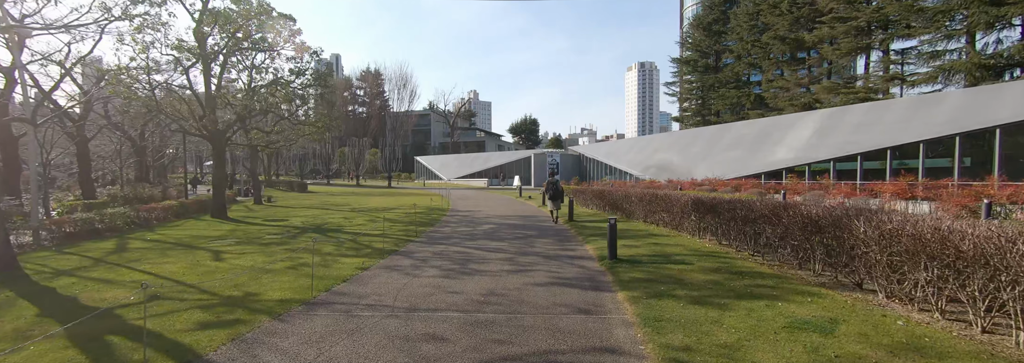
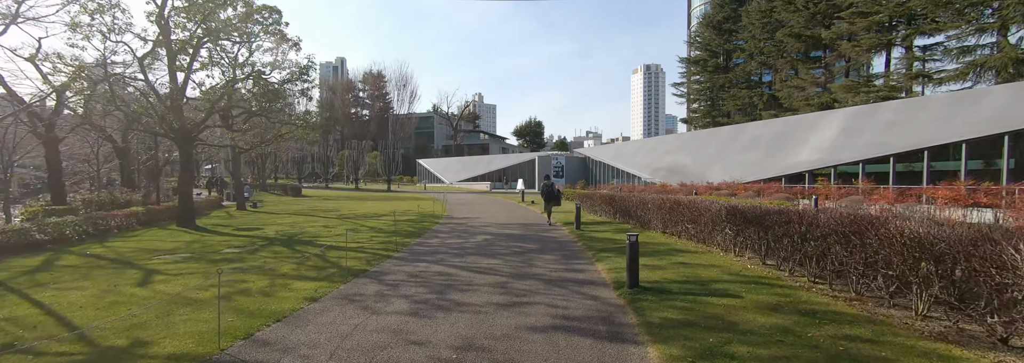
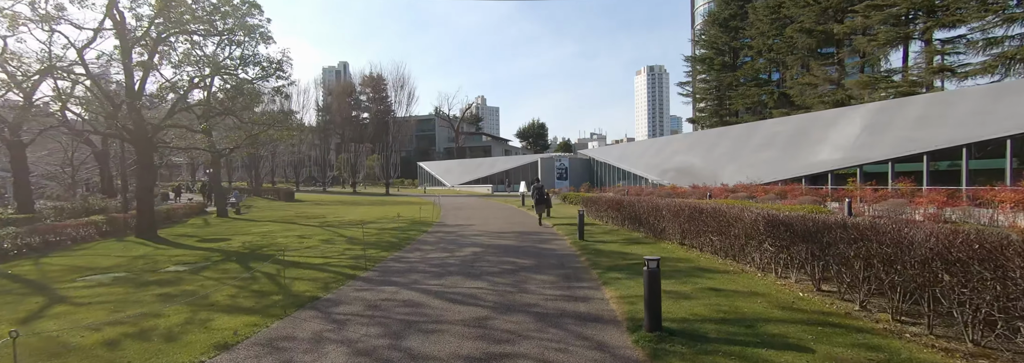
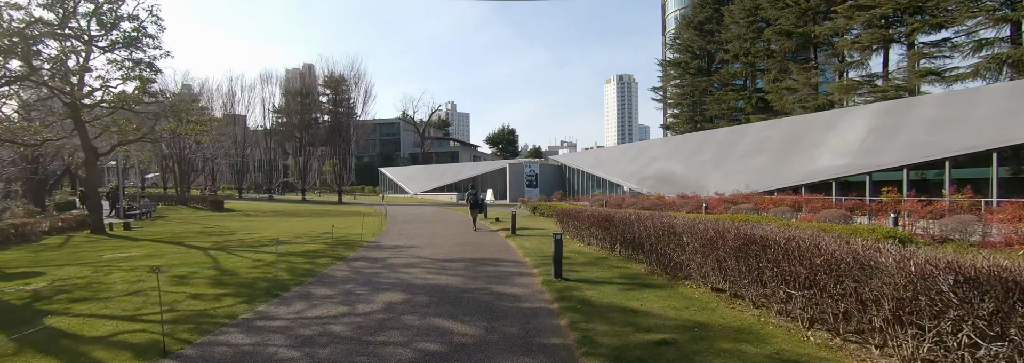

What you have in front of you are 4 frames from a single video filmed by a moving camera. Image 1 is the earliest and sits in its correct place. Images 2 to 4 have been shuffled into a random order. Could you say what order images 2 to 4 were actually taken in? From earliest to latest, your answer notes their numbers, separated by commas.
2, 3, 4
